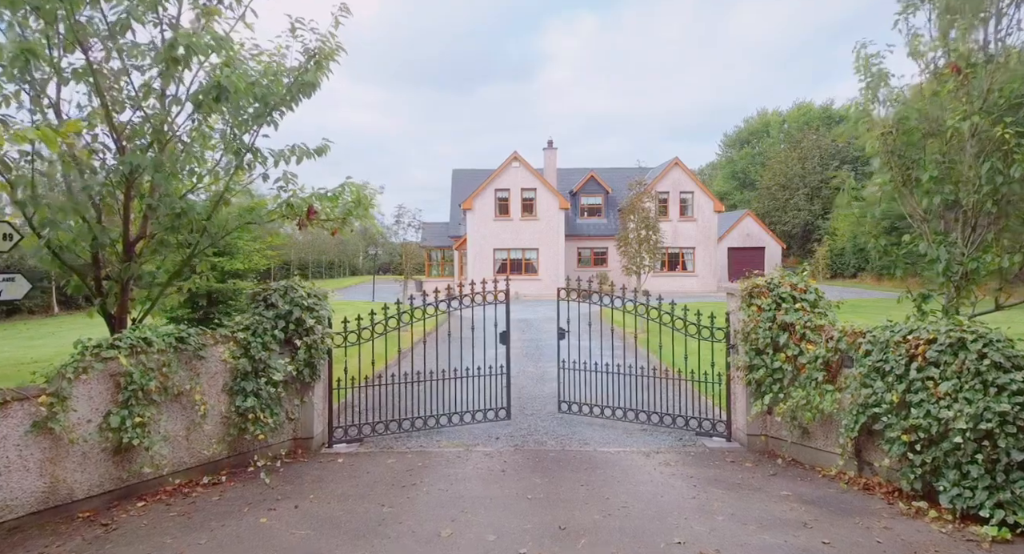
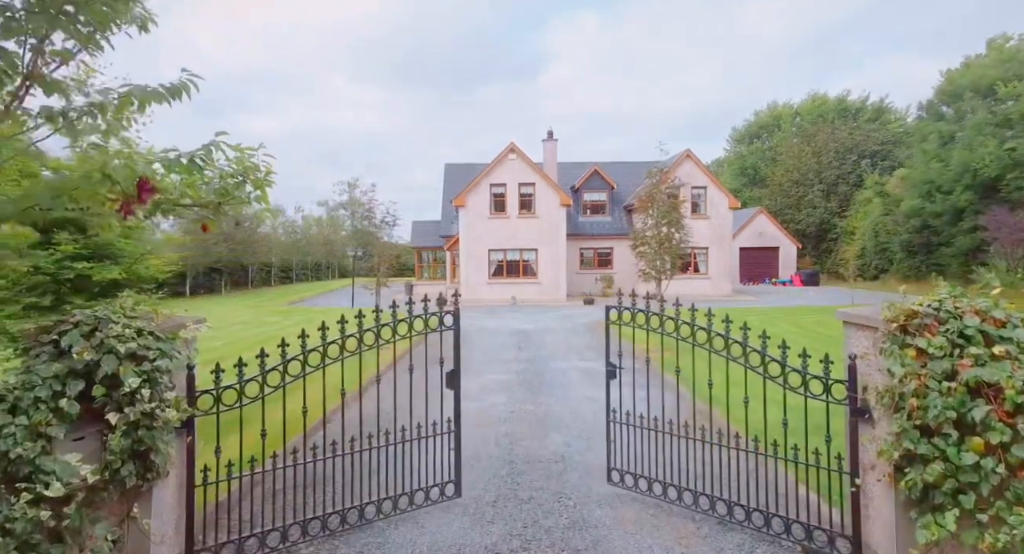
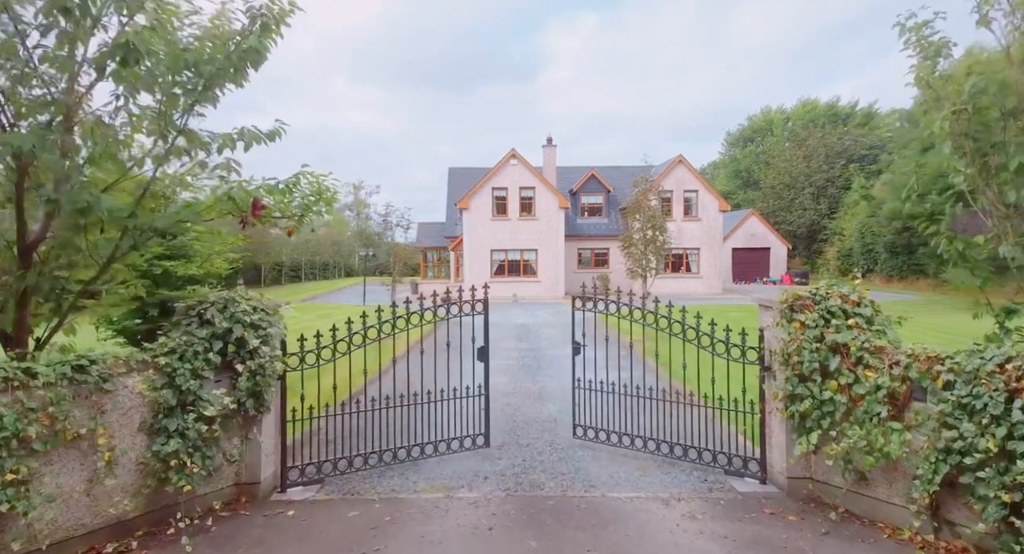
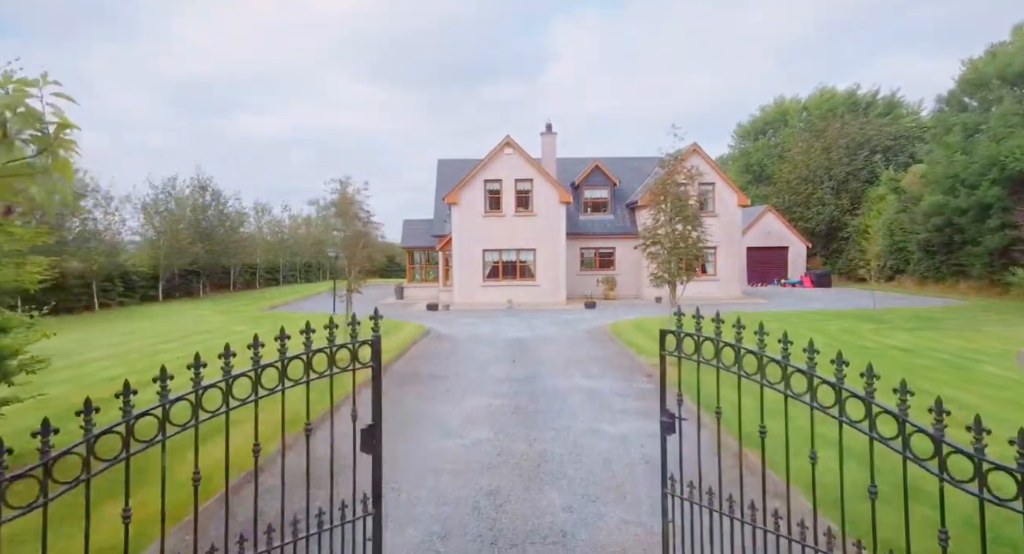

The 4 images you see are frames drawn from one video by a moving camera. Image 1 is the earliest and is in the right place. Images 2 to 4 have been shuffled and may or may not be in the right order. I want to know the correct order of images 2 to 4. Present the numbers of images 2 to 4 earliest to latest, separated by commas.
3, 2, 4
